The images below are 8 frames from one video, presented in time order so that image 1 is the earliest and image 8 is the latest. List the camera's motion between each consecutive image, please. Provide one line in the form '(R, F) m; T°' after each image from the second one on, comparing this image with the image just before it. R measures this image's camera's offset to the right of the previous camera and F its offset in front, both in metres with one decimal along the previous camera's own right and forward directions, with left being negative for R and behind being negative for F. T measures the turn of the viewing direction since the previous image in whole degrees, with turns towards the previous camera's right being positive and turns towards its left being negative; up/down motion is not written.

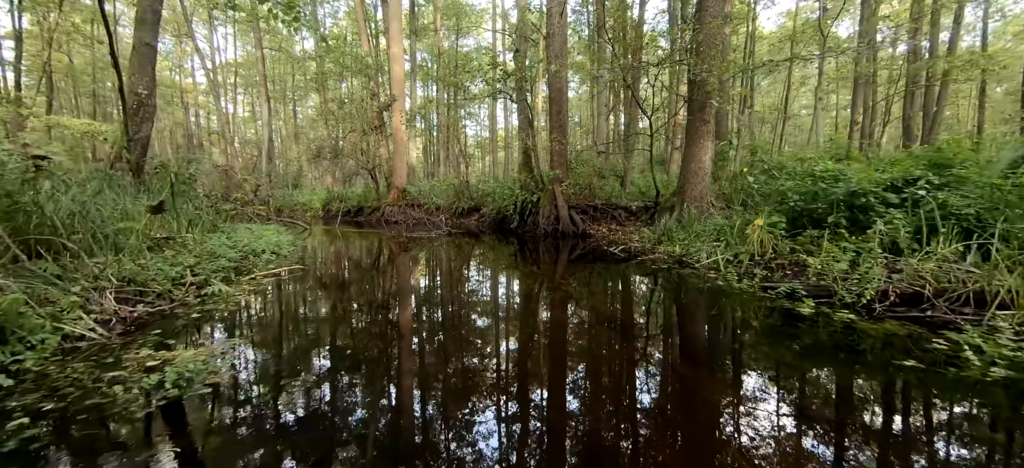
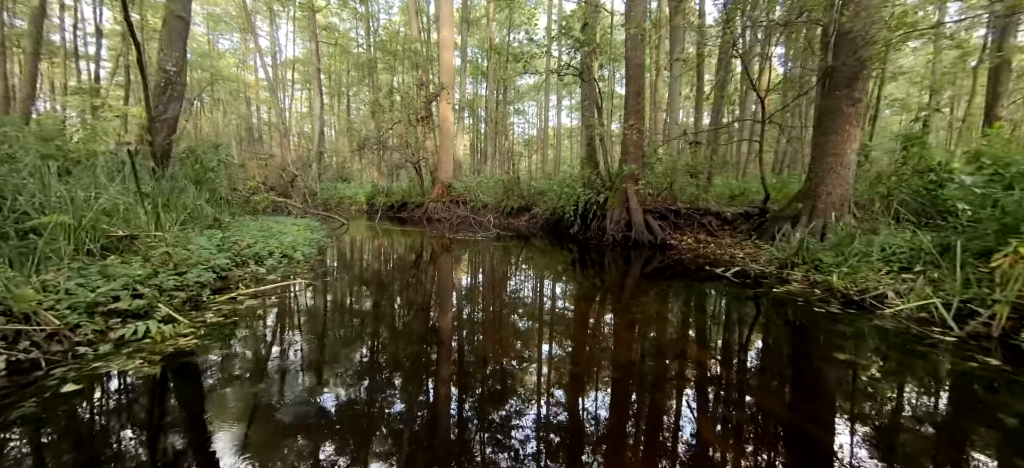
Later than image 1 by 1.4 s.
(-0.2, +0.9) m; -6°
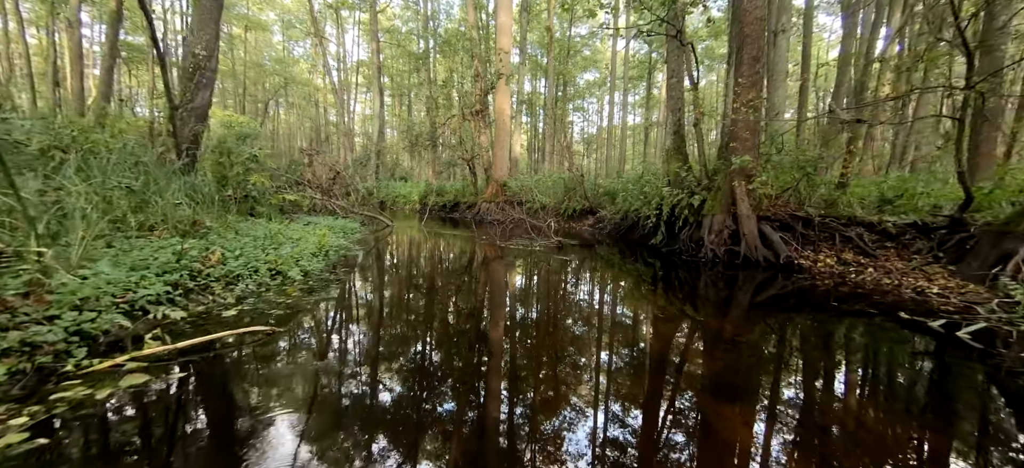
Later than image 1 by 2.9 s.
(-0.1, +0.9) m; -8°
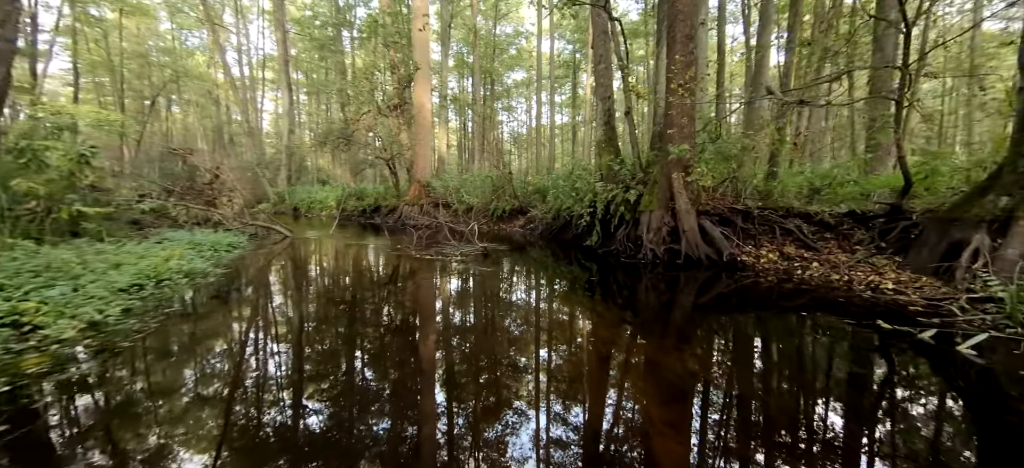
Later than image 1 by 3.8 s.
(+0.2, +0.5) m; +9°
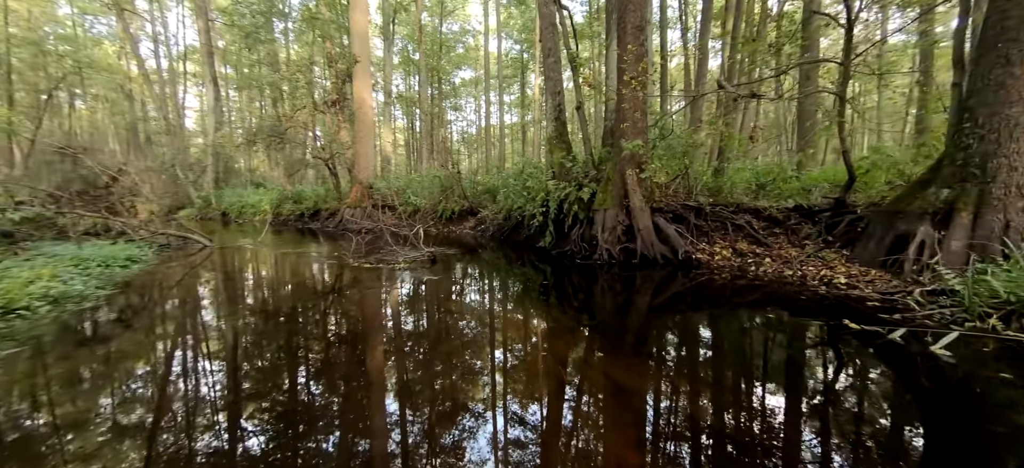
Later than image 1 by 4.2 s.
(0.0, +0.2) m; +7°
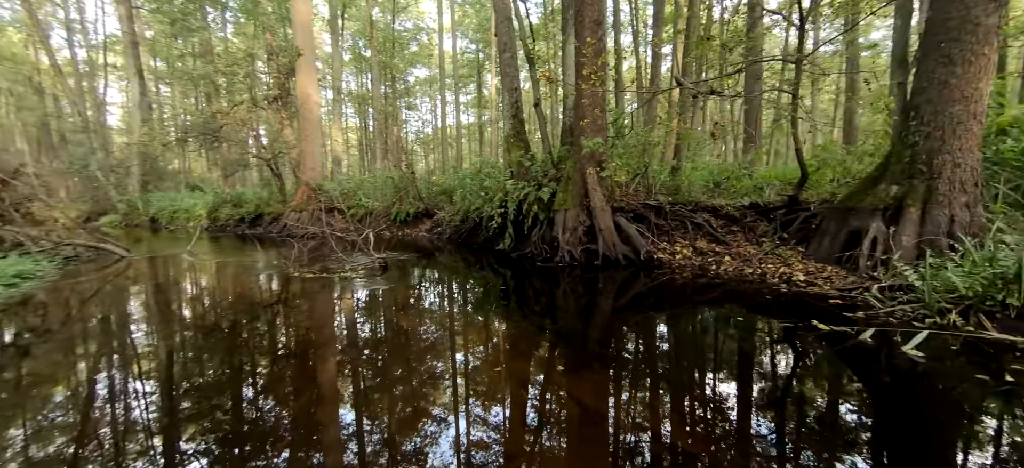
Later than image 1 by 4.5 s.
(0.0, +0.2) m; +6°
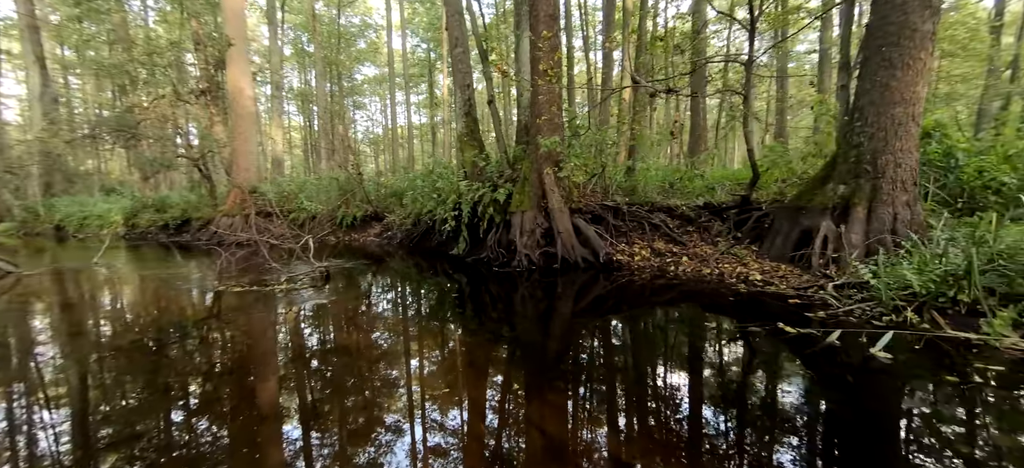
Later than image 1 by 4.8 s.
(0.0, +0.1) m; +6°
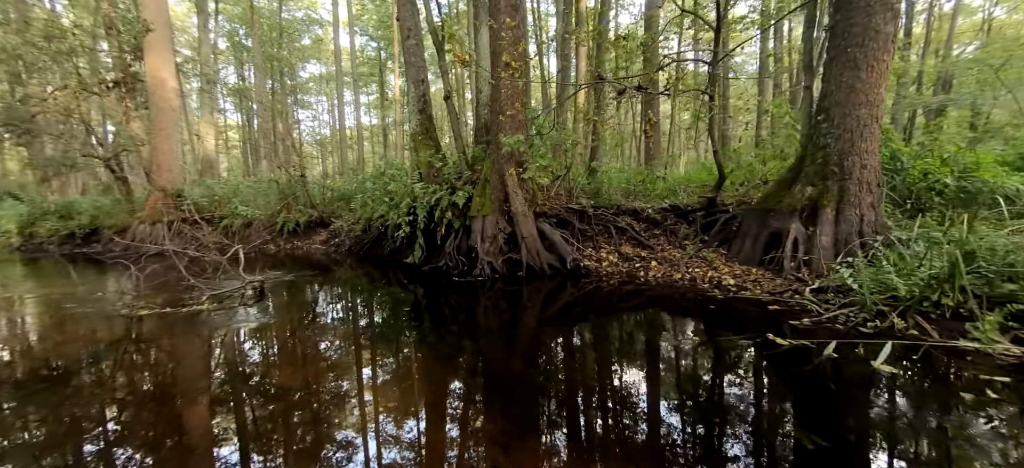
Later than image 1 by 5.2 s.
(0.0, +0.2) m; +6°
